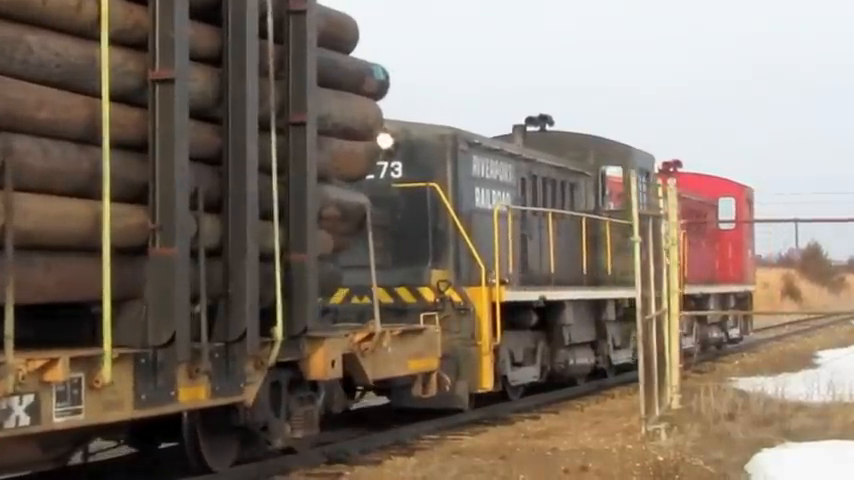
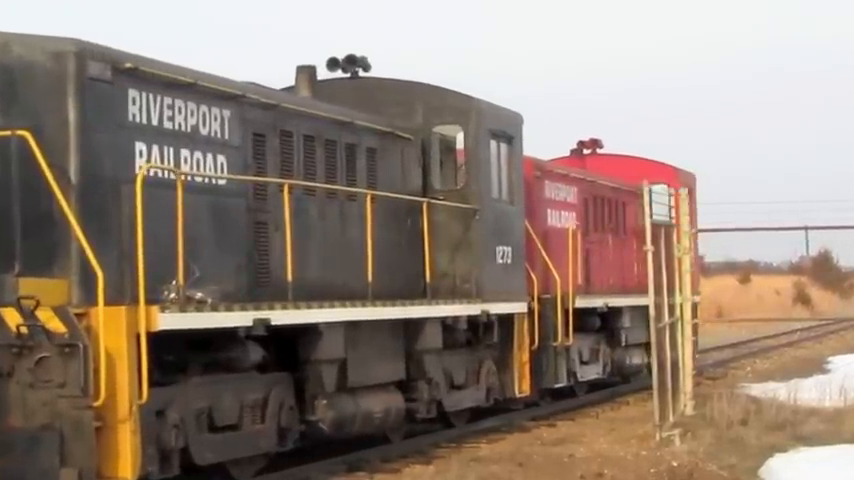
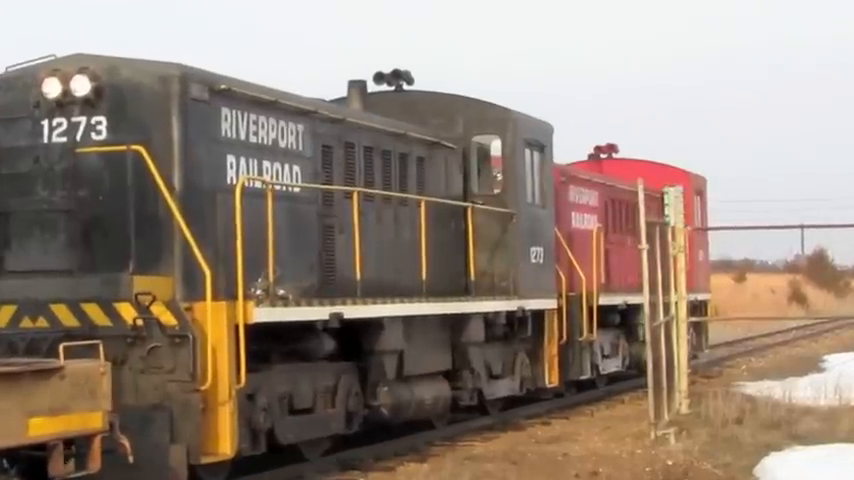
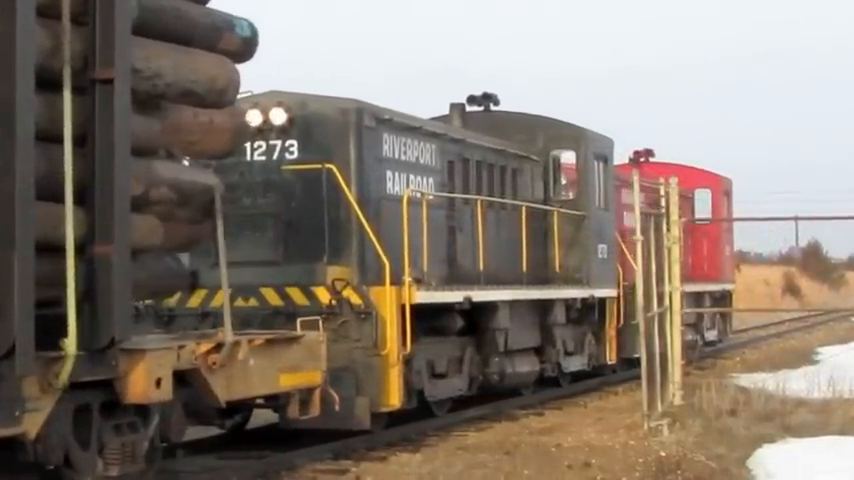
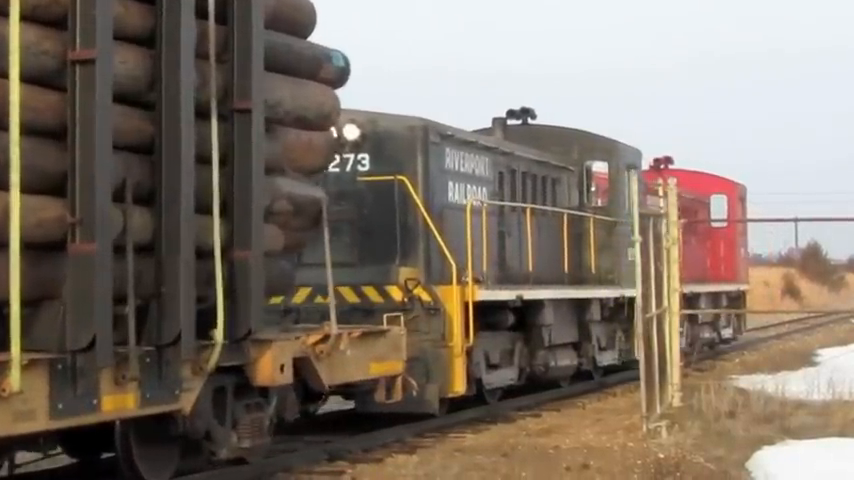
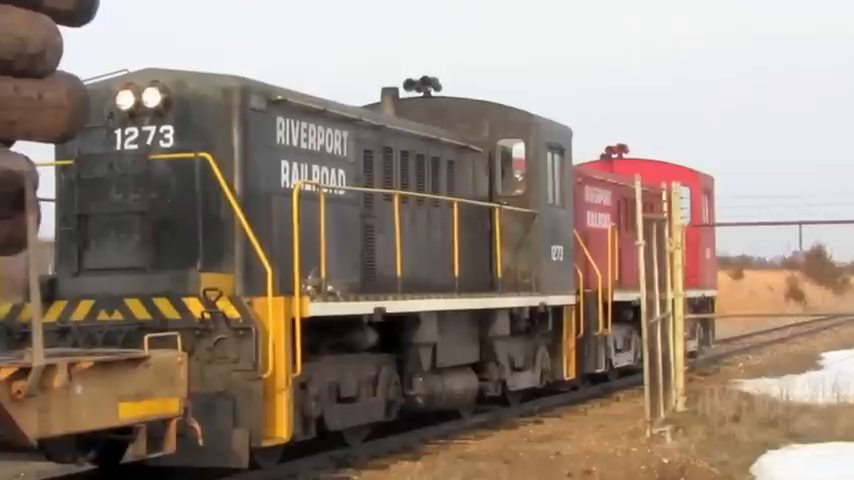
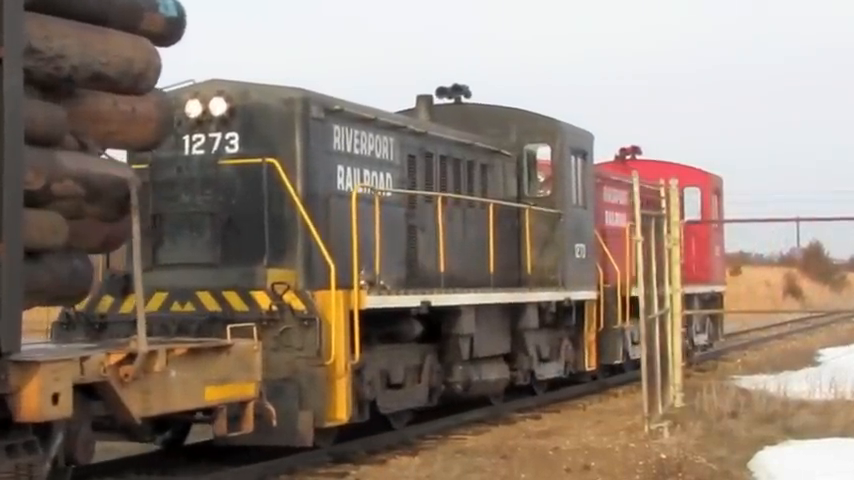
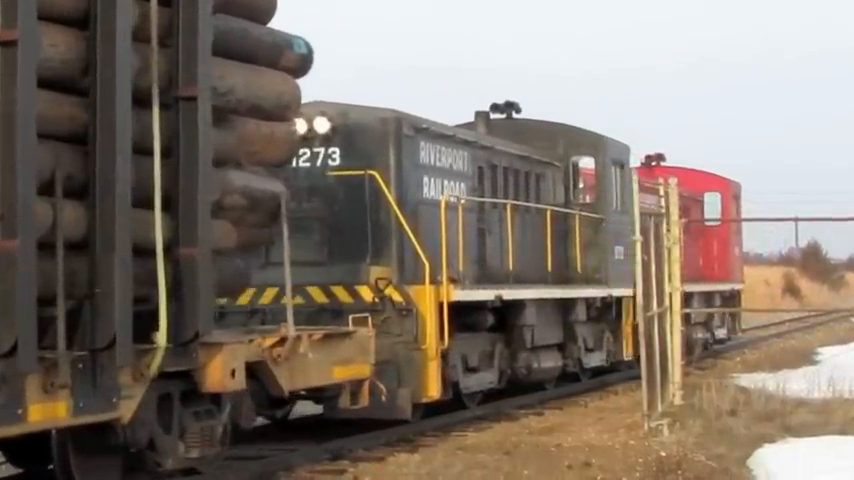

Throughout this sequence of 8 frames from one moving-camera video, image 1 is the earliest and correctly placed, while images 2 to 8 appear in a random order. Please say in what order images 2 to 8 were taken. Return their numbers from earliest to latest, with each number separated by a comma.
5, 8, 4, 7, 6, 3, 2
